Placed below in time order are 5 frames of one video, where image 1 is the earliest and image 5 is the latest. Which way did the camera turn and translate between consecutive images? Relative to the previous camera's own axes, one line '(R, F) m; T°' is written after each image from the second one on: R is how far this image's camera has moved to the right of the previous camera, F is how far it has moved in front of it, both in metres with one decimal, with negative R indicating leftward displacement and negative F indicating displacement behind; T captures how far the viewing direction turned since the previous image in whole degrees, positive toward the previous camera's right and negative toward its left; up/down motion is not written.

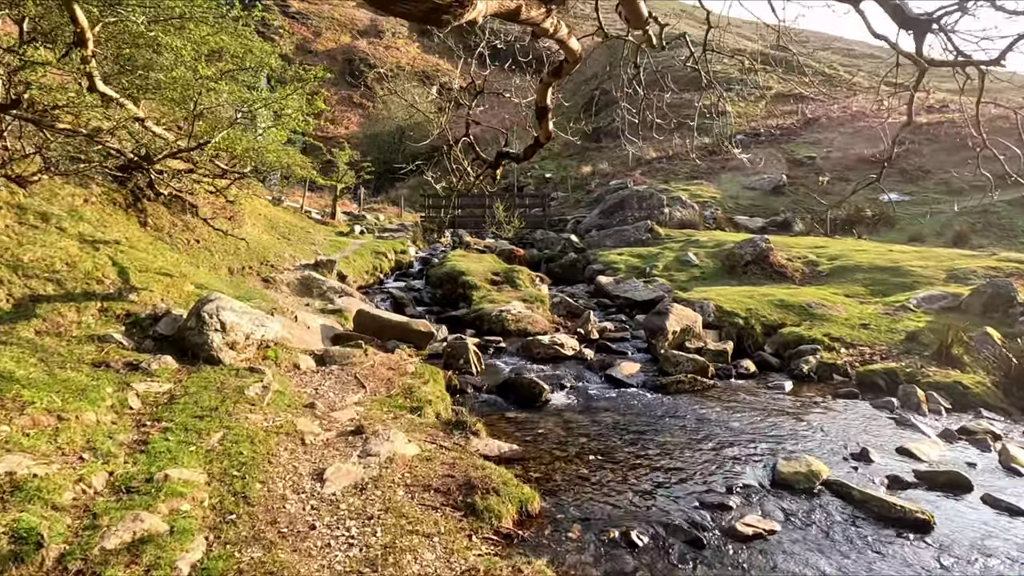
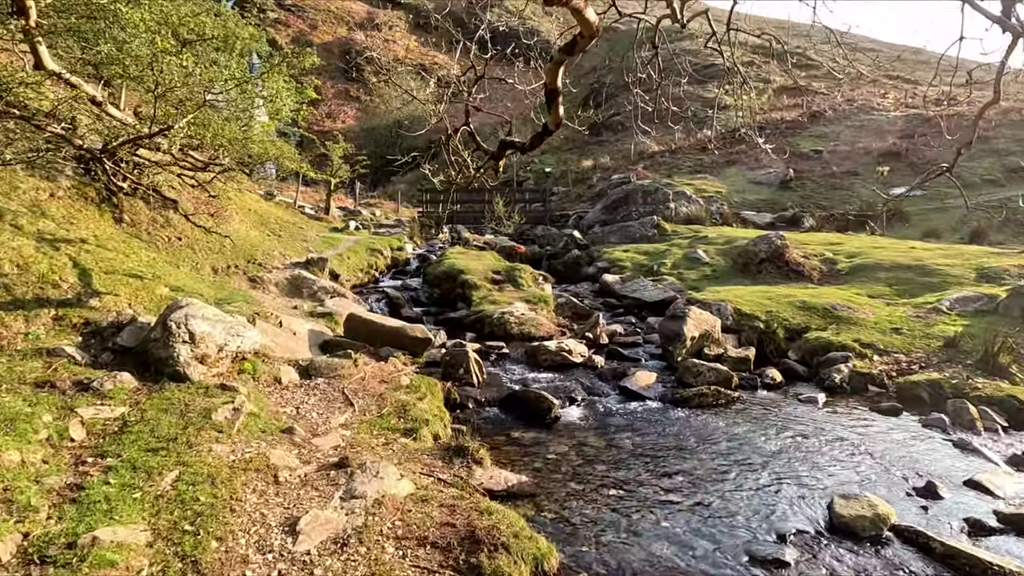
(-0.1, +1.1) m; 0°
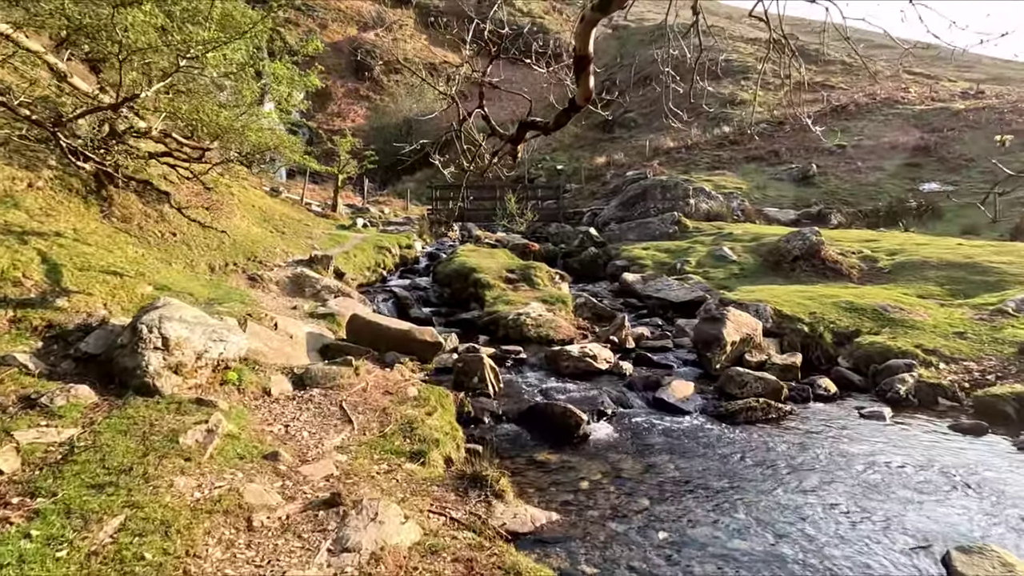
(-0.2, +1.2) m; -1°
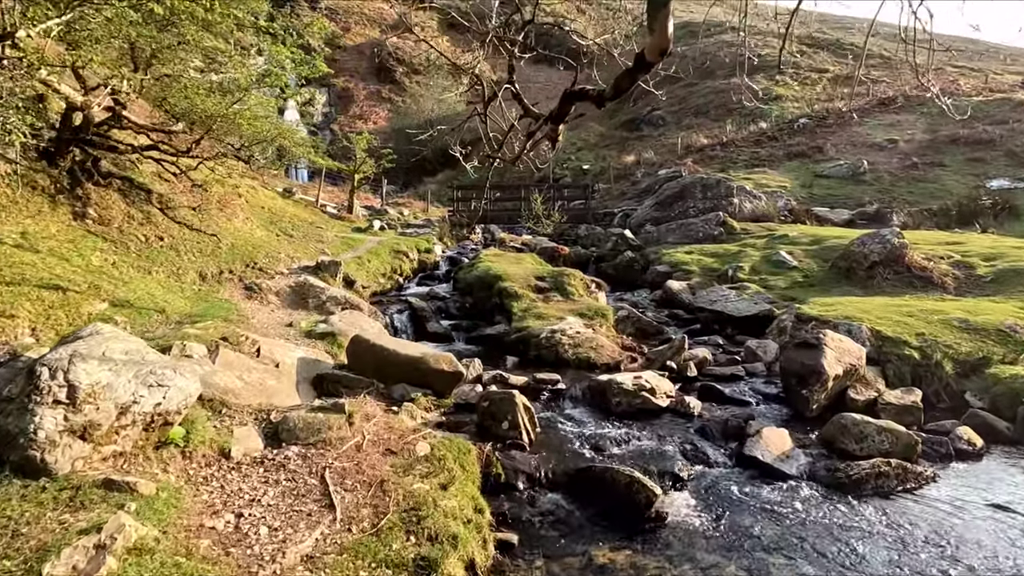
(-0.3, +2.3) m; -2°
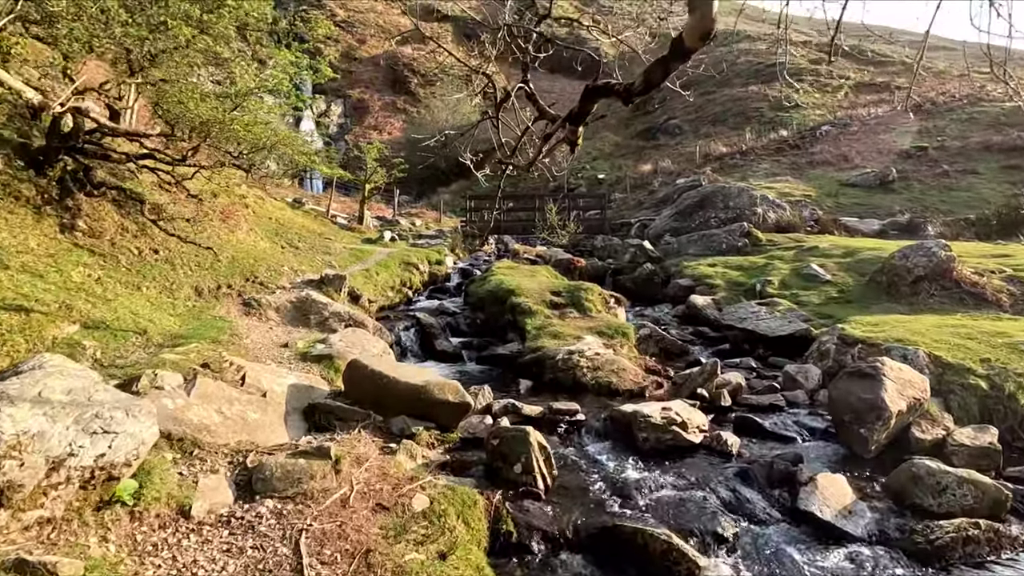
(0.0, +1.0) m; -1°
